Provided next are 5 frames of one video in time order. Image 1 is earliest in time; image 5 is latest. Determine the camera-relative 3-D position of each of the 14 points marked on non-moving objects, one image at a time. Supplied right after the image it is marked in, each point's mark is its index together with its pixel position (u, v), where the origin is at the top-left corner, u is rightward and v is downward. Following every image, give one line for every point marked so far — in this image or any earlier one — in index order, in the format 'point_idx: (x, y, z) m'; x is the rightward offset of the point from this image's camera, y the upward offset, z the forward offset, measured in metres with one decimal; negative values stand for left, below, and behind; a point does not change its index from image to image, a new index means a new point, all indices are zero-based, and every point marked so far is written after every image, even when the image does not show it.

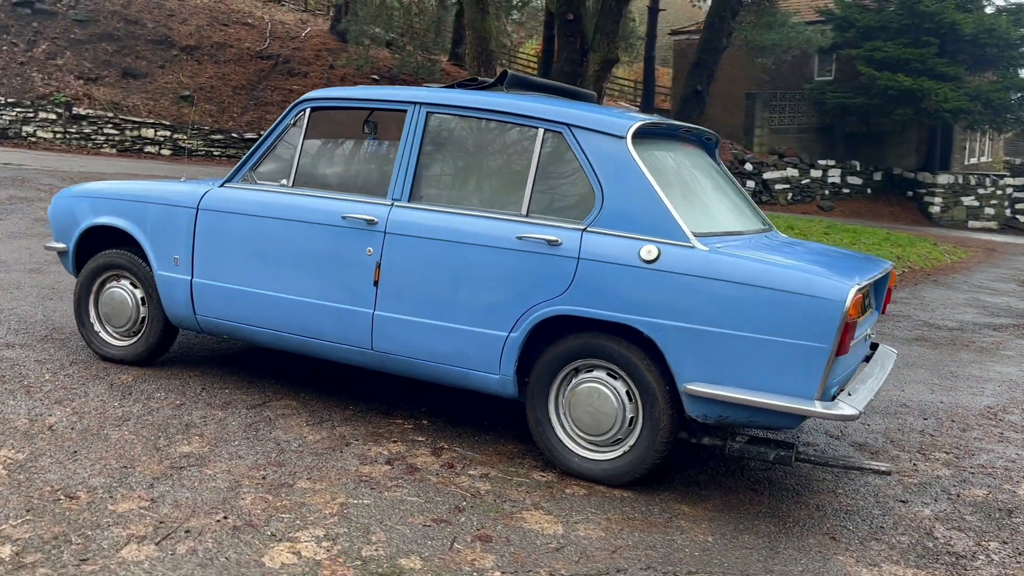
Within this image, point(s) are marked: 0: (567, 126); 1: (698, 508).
0: (+0.2, +0.8, +4.1) m
1: (+0.9, -1.0, +3.8) m
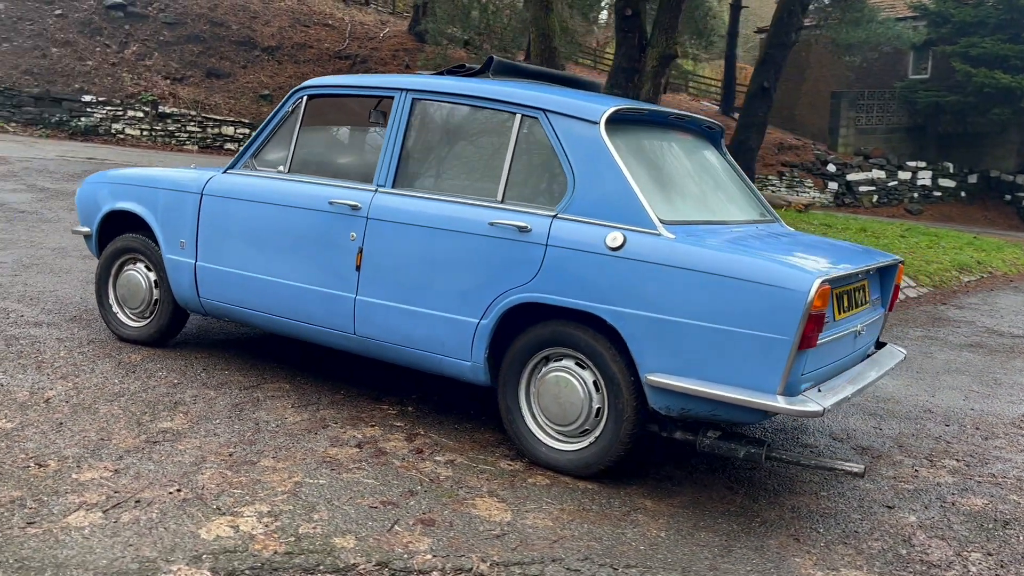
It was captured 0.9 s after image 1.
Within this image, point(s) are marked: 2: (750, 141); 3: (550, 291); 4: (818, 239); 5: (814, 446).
0: (+0.1, +0.9, +4.0) m
1: (+0.7, -1.0, +3.6) m
2: (+4.9, +2.9, +16.2) m
3: (+0.2, 0.0, +3.8) m
4: (+1.6, +0.2, +4.4) m
5: (+1.7, -0.9, +4.7) m
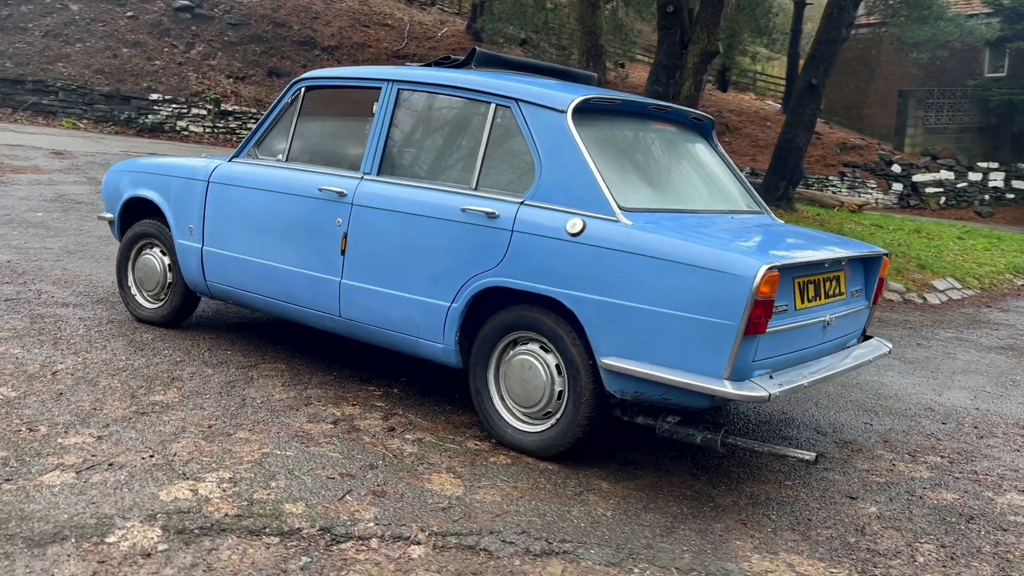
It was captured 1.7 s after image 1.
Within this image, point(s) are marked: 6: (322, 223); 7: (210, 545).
0: (0.0, +1.0, +4.1) m
1: (+0.5, -0.9, +3.7) m
2: (+5.7, +2.9, +15.9) m
3: (0.0, +0.1, +3.8) m
4: (+1.5, +0.3, +4.4) m
5: (+1.6, -0.9, +4.6) m
6: (-1.1, +0.4, +4.6) m
7: (-1.1, -0.9, +2.9) m
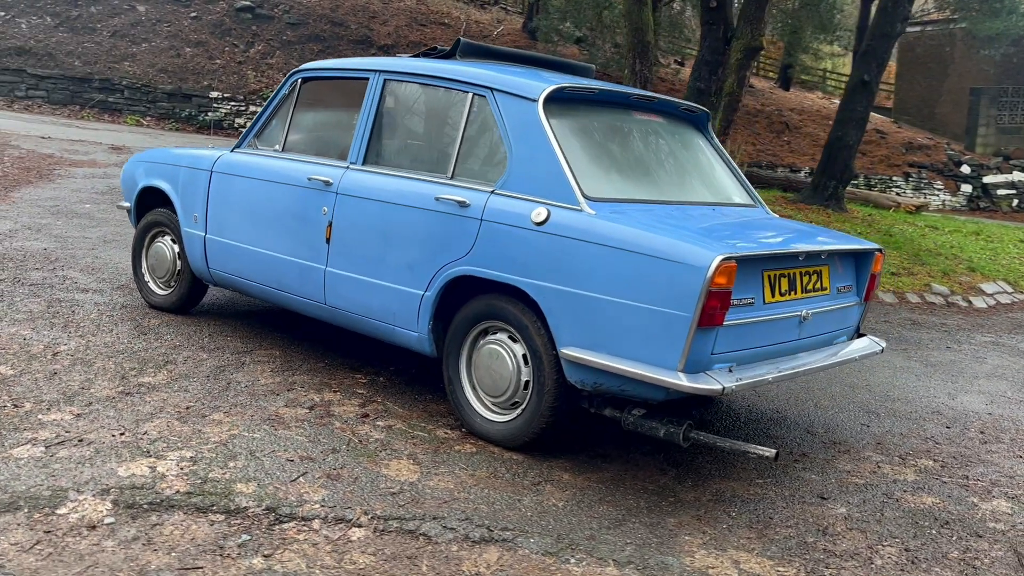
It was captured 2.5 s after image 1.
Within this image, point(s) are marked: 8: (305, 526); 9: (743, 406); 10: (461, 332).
0: (-0.1, +1.0, +4.1) m
1: (+0.3, -0.9, +3.7) m
2: (+6.4, +2.8, +15.5) m
3: (-0.1, +0.1, +3.8) m
4: (+1.4, +0.3, +4.3) m
5: (+1.5, -0.8, +4.5) m
6: (-1.2, +0.4, +4.7) m
7: (-1.3, -0.8, +3.0) m
8: (-0.8, -0.9, +3.0) m
9: (+1.4, -0.7, +5.0) m
10: (-0.2, -0.2, +4.0) m
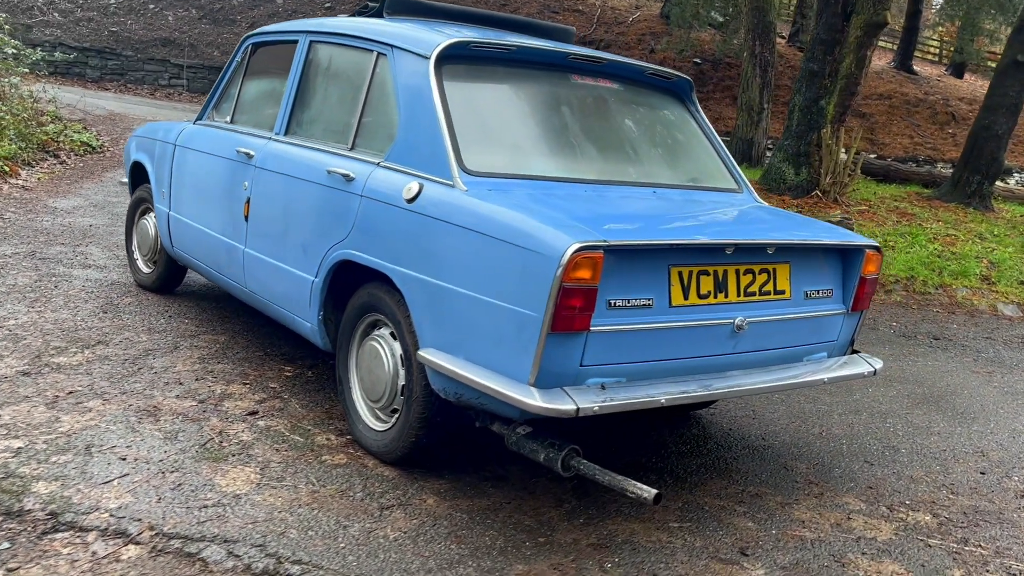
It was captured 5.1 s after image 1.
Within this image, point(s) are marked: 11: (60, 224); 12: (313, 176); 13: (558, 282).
0: (-0.5, +1.1, +3.6) m
1: (-0.2, -0.8, +3.1) m
2: (+7.9, +2.7, +13.6) m
3: (-0.6, +0.2, +3.3) m
4: (+1.0, +0.3, +3.5) m
5: (+1.1, -0.8, +3.7) m
6: (-1.5, +0.5, +4.3) m
7: (-1.9, -0.8, +2.7) m
8: (-1.4, -0.8, +2.7) m
9: (+1.1, -0.7, +4.2) m
10: (-0.7, -0.2, +3.5) m
11: (-4.5, +0.6, +8.1) m
12: (-0.9, +0.5, +3.7) m
13: (+0.1, 0.0, +2.5) m
